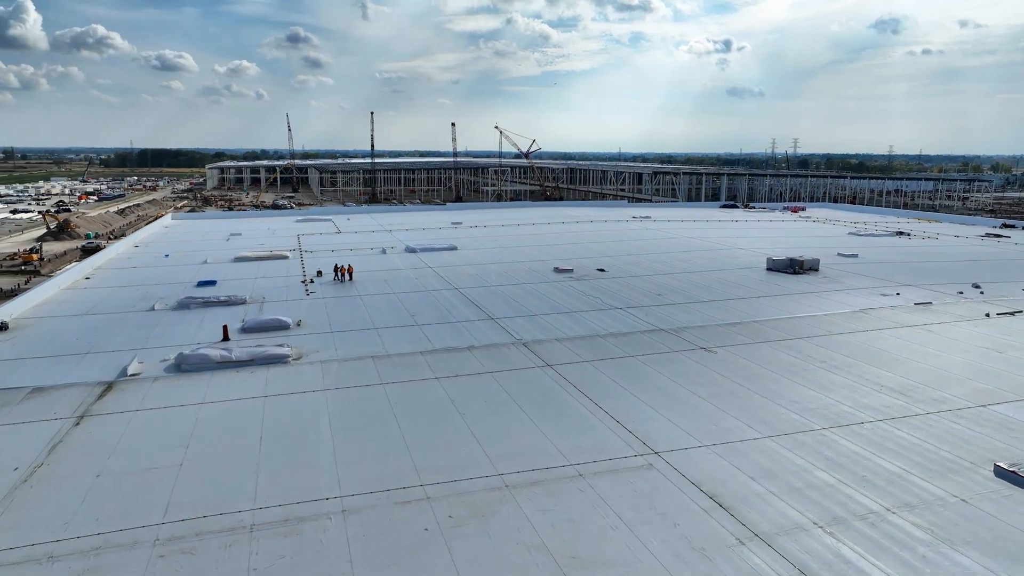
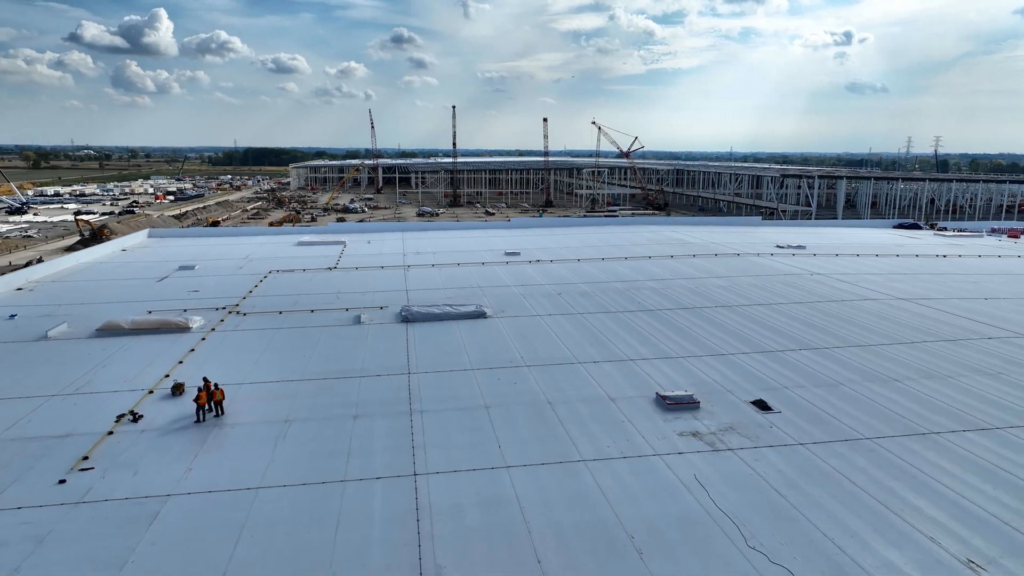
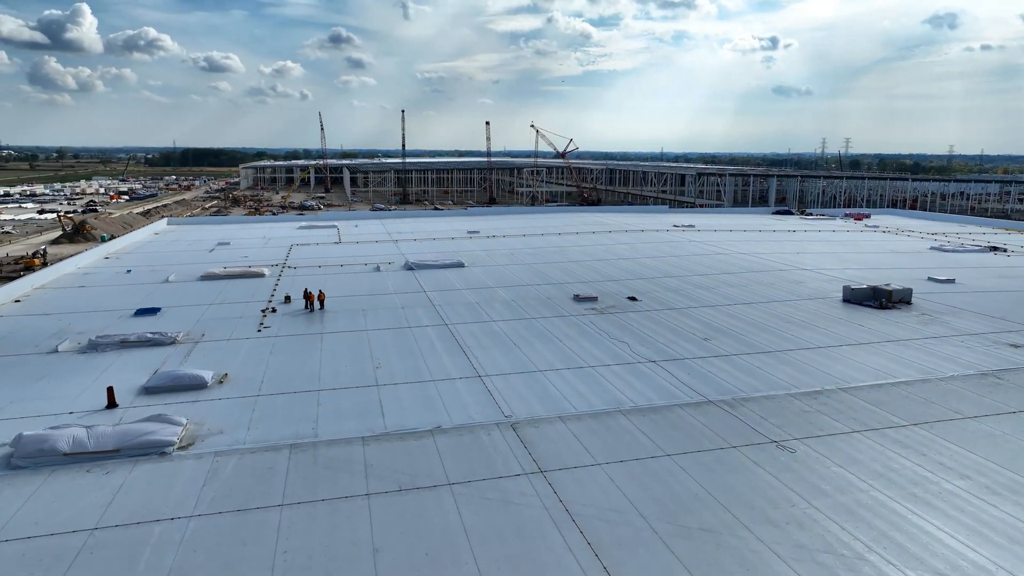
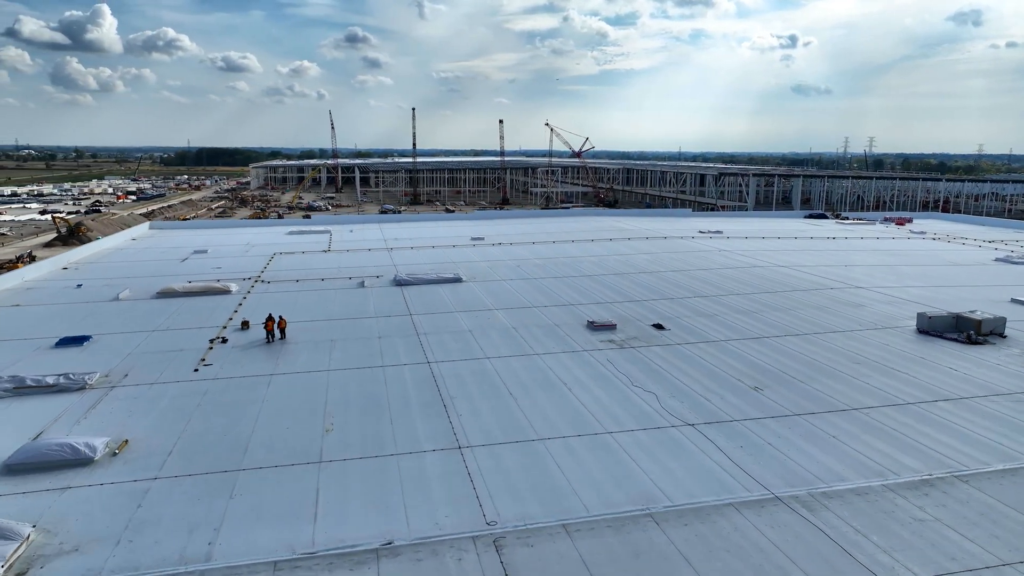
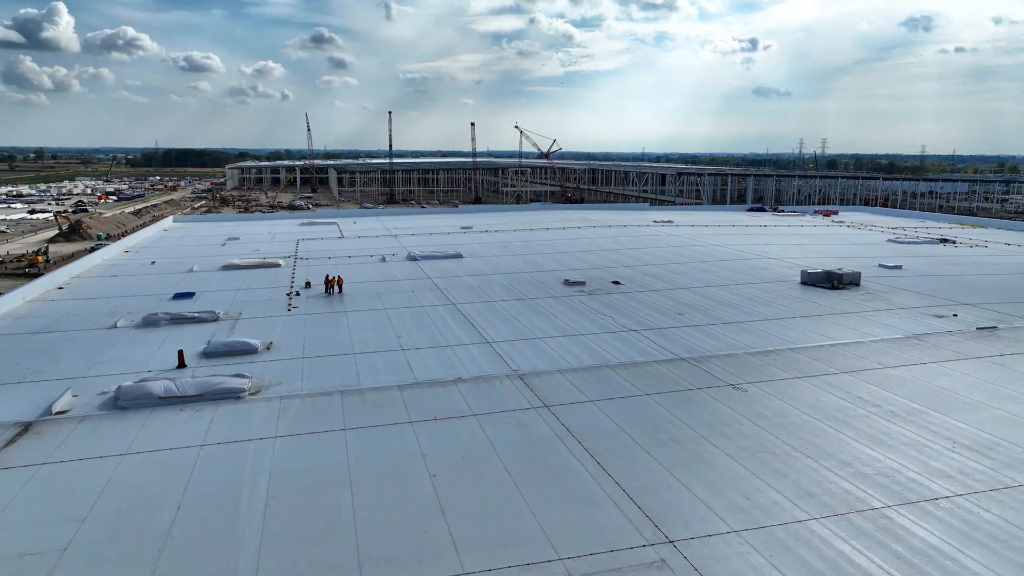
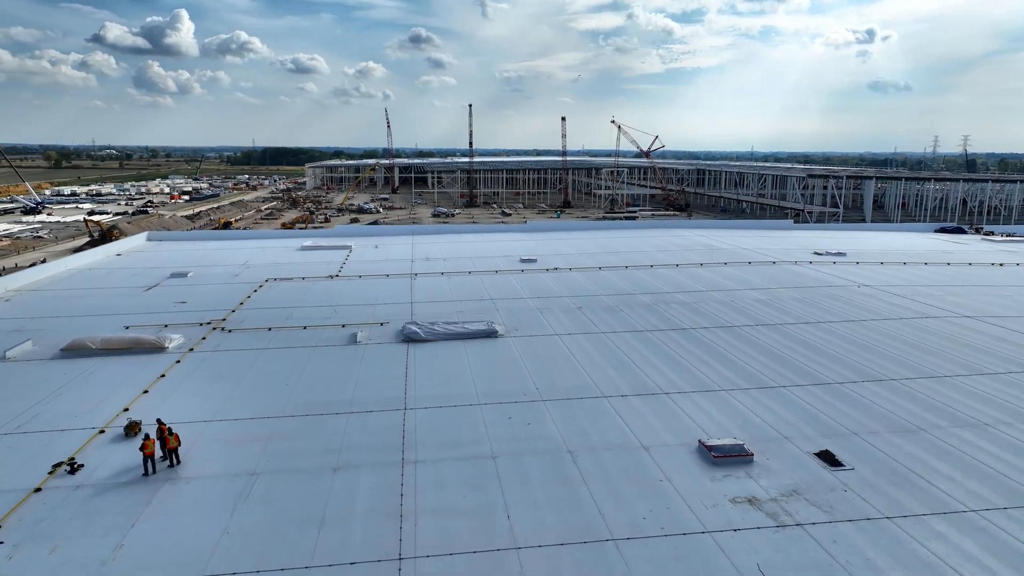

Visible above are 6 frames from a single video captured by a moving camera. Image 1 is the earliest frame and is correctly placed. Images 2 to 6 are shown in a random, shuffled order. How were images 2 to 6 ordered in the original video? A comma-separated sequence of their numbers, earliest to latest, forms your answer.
5, 3, 4, 2, 6
